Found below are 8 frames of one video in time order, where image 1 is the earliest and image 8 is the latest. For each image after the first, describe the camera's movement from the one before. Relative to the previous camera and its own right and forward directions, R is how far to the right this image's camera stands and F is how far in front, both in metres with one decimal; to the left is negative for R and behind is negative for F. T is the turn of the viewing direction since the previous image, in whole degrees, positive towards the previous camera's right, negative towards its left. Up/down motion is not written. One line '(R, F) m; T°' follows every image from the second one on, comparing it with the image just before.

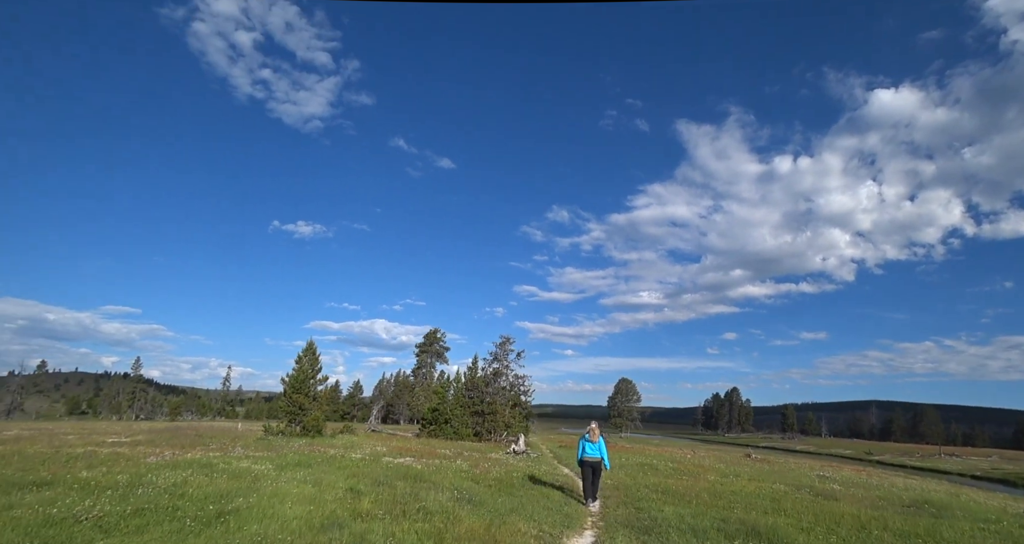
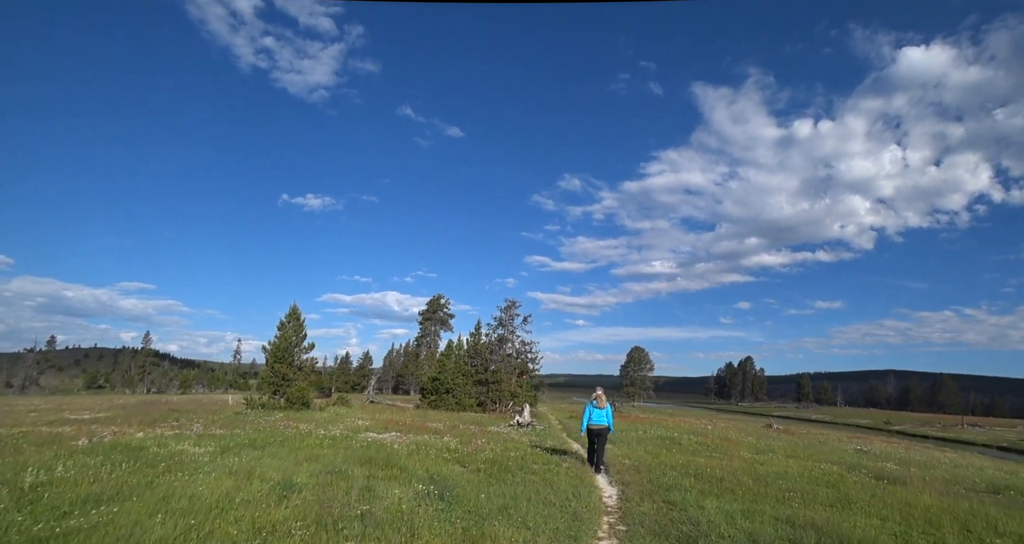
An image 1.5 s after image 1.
(+0.5, +4.3) m; -1°
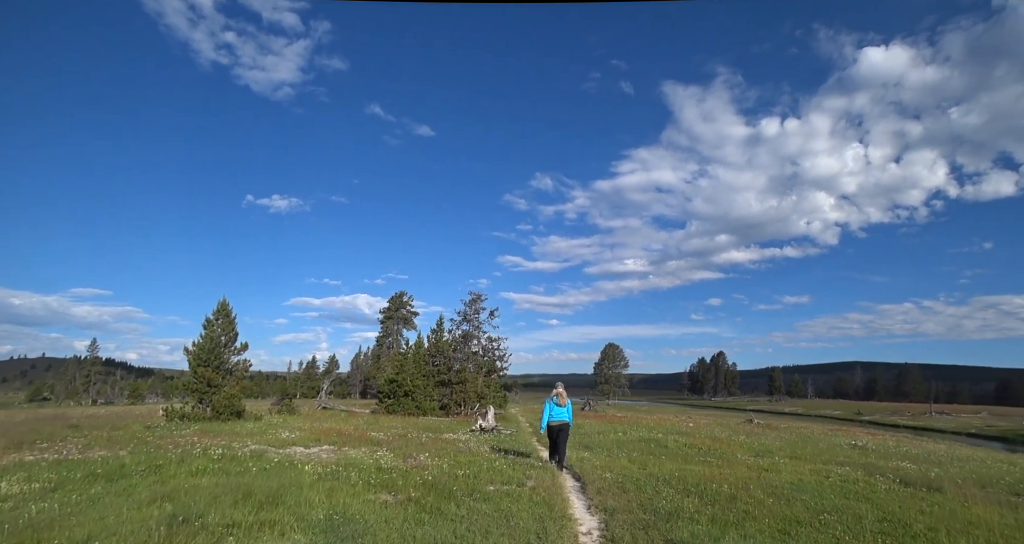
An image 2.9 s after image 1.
(+0.7, +4.1) m; +3°
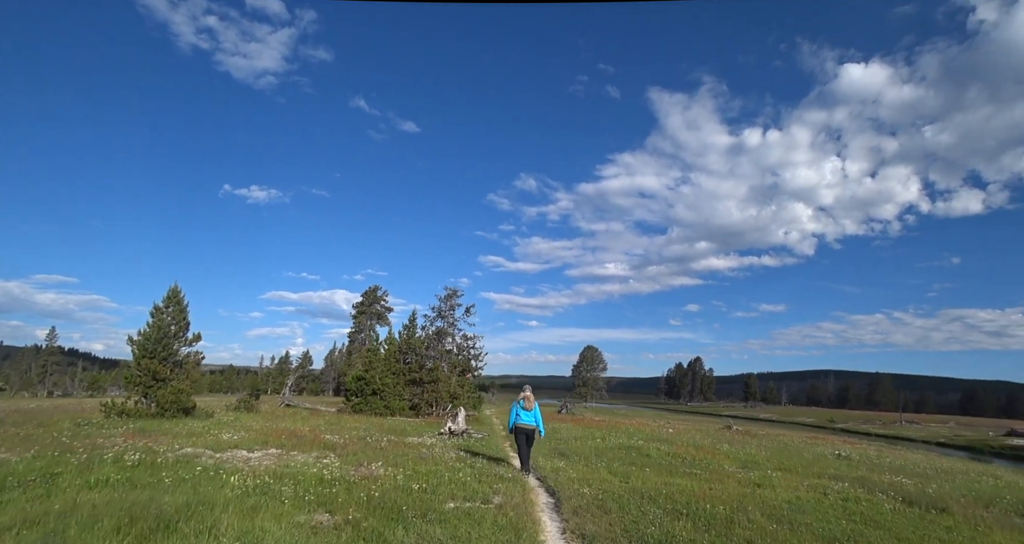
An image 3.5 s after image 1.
(+0.2, +1.9) m; +2°
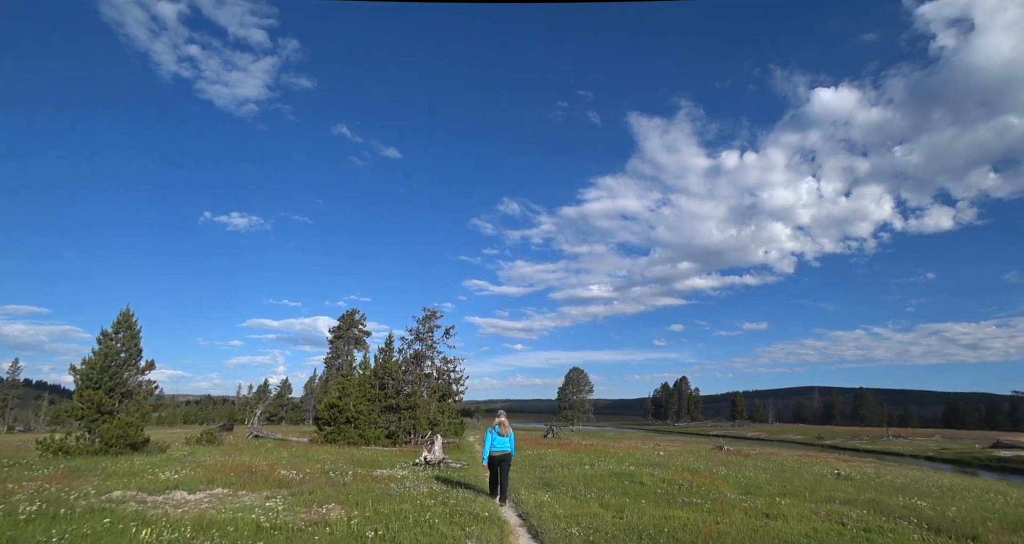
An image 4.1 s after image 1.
(+0.3, +1.7) m; +2°
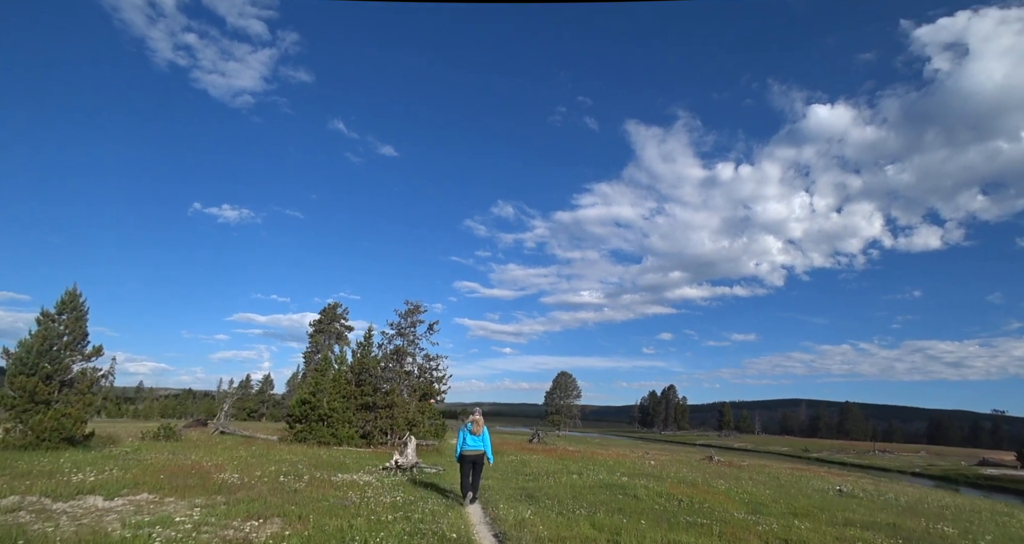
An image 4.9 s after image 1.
(+0.2, +2.2) m; +1°
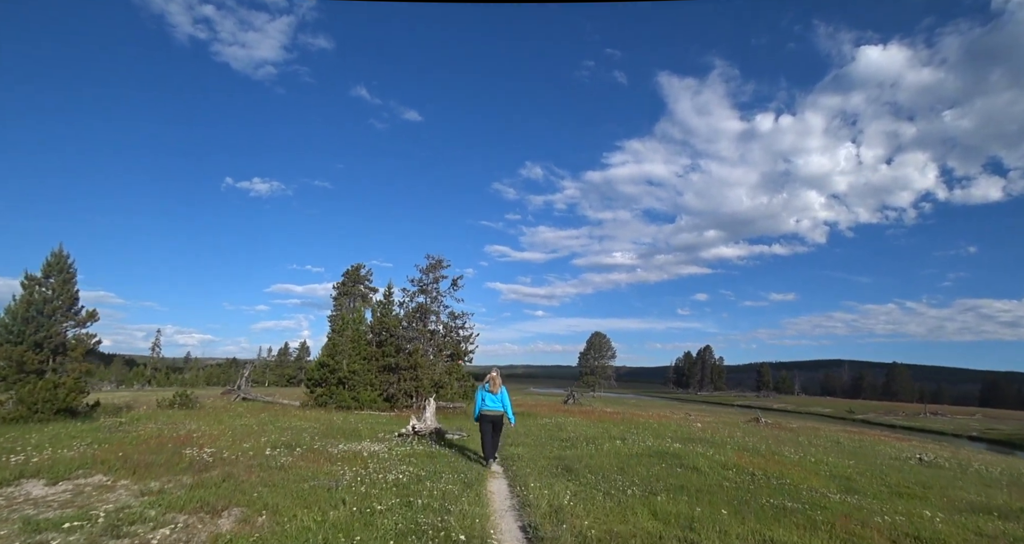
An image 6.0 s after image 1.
(0.0, +3.2) m; -3°
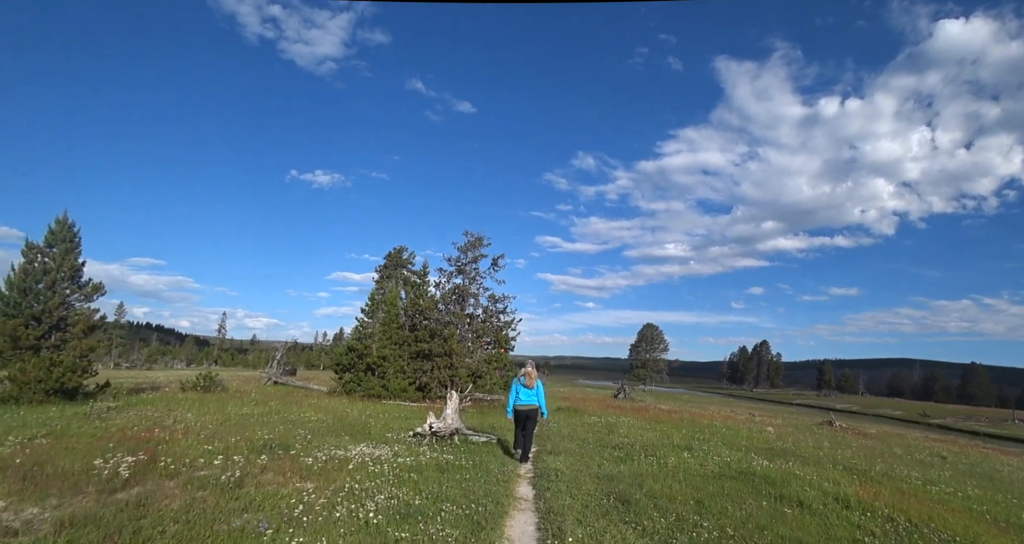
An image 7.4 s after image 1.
(+0.1, +3.7) m; -5°
